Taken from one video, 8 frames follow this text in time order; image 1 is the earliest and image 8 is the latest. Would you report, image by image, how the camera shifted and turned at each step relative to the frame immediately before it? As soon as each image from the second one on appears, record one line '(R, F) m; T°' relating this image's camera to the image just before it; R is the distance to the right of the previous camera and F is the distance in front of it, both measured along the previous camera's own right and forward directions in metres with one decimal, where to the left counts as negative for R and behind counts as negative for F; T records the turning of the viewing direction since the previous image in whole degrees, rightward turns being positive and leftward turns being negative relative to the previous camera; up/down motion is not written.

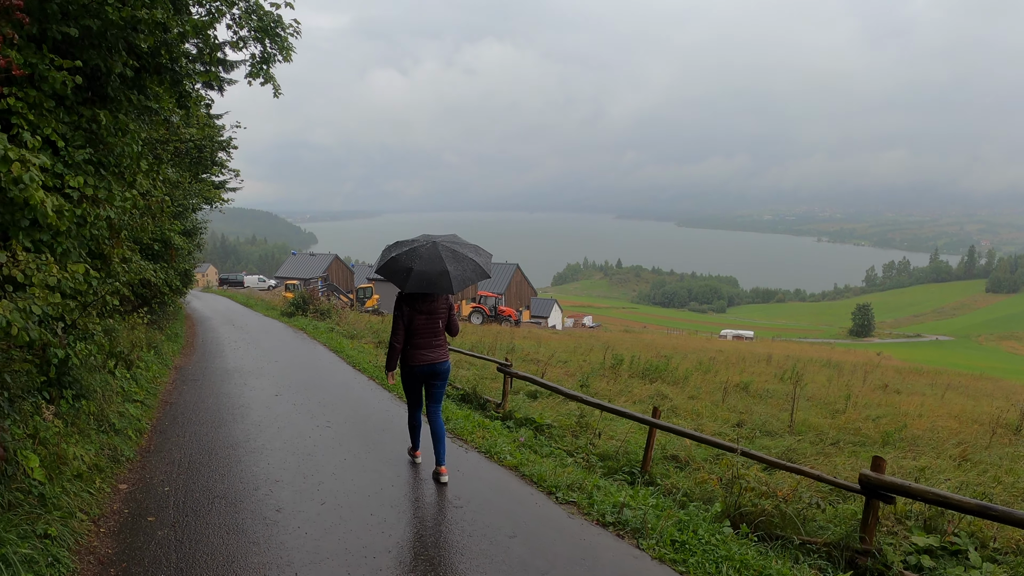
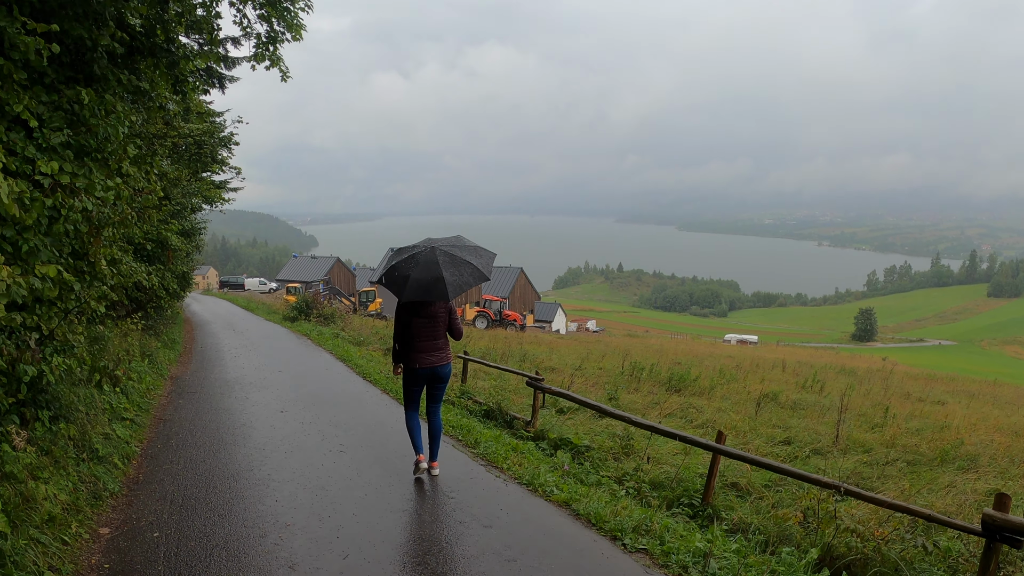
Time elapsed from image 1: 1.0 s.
(-0.4, +0.7) m; 0°
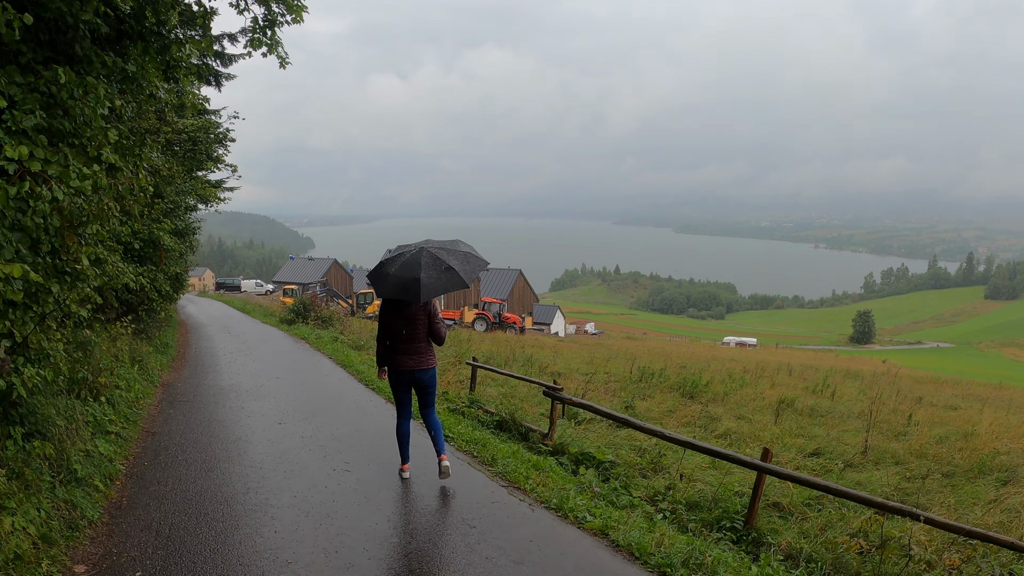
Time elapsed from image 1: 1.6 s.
(-0.2, +0.5) m; 0°
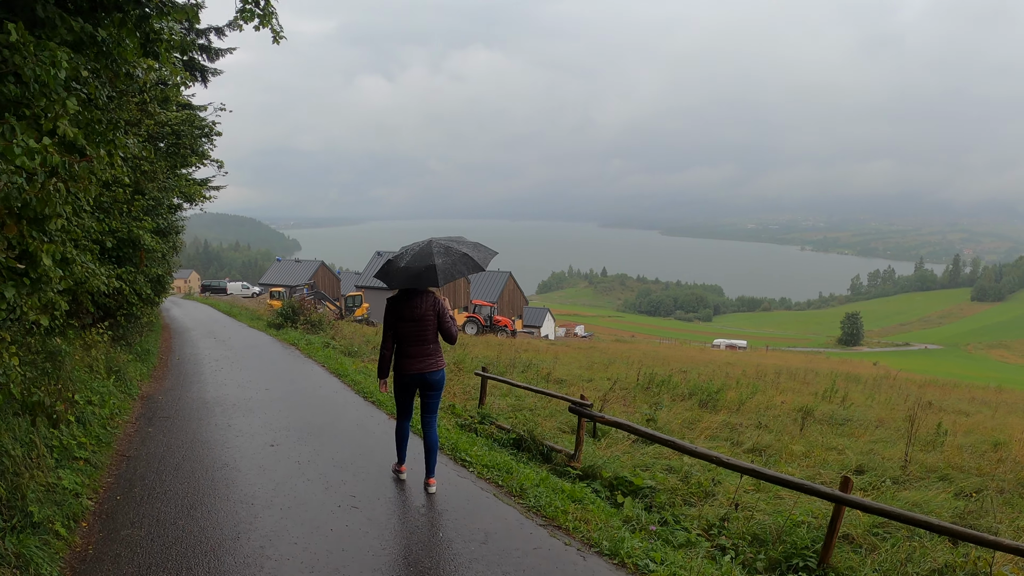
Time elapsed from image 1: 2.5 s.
(-0.4, +0.7) m; +1°
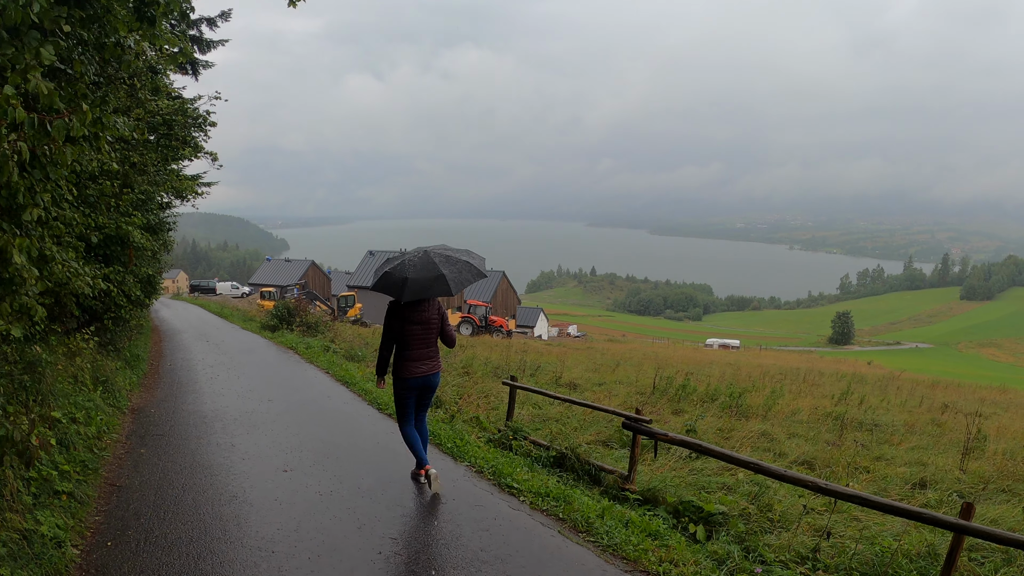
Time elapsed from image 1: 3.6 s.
(-0.5, +0.7) m; +1°
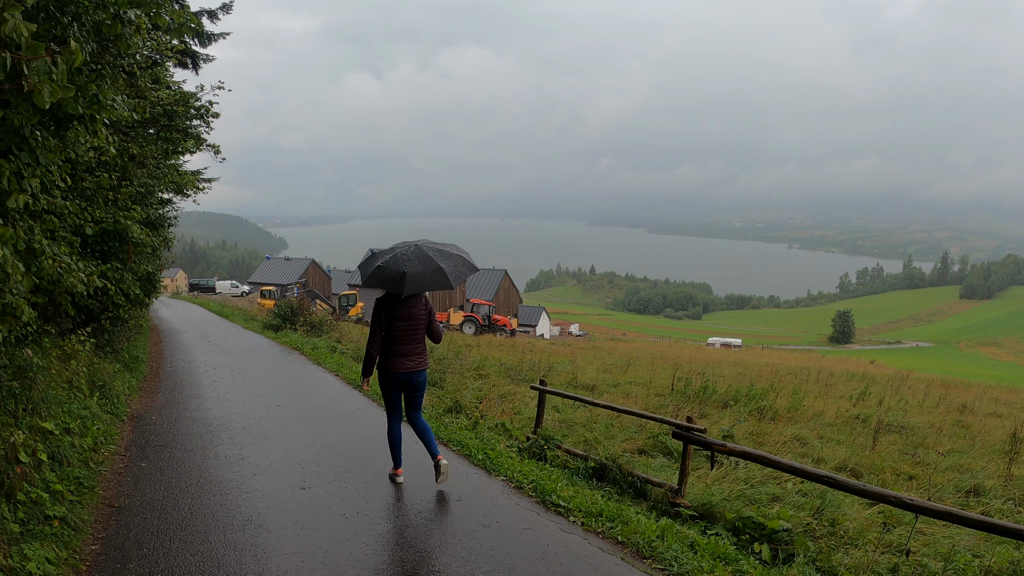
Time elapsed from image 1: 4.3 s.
(-0.4, +0.5) m; 0°
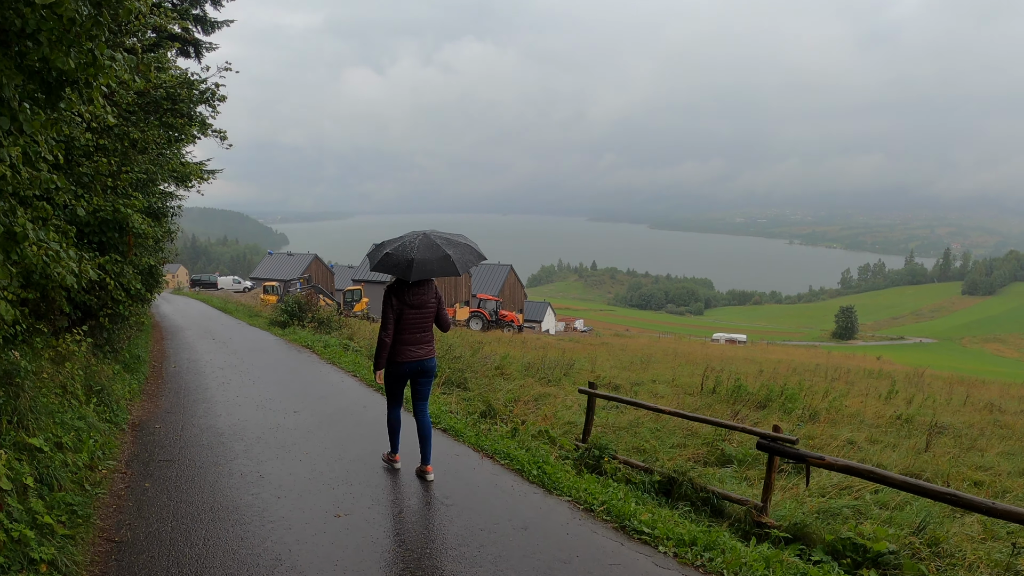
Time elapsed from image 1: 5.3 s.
(-0.5, +0.7) m; 0°
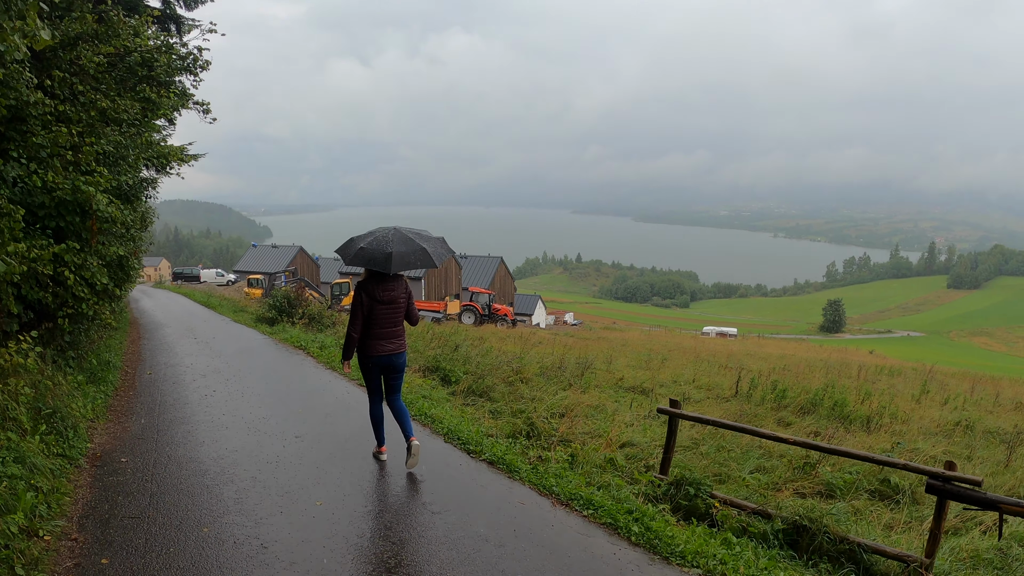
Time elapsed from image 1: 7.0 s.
(-0.7, +1.2) m; +1°
